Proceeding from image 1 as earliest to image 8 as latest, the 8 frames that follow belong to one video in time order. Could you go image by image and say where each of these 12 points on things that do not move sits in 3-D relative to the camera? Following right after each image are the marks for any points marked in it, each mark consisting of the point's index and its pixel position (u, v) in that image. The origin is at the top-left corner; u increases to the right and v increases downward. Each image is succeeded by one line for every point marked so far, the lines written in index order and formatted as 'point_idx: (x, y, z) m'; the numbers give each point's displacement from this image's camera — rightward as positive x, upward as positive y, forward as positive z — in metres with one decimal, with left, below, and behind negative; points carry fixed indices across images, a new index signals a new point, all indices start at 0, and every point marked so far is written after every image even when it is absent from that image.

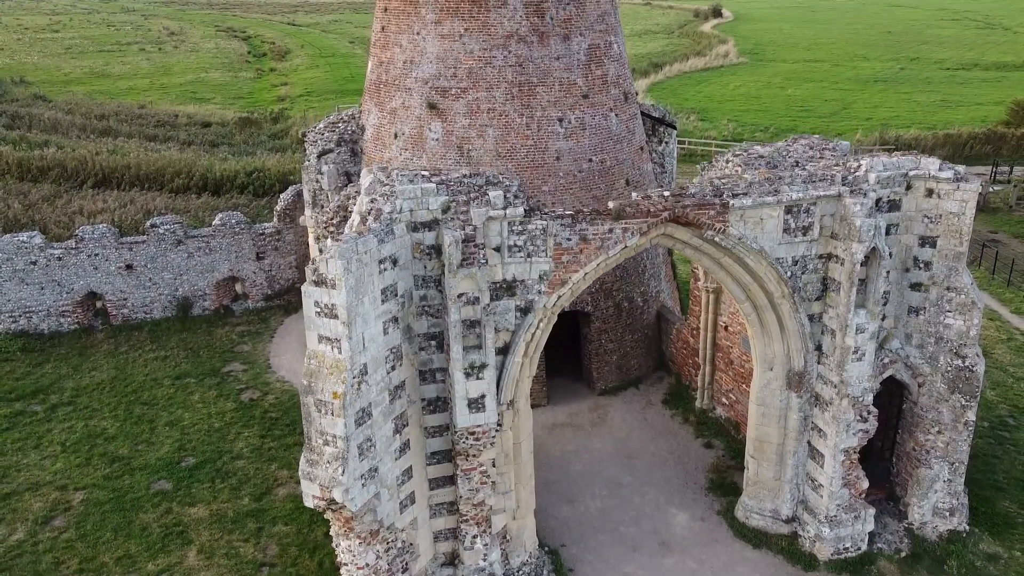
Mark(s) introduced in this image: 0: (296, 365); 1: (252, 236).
0: (-3.4, -1.3, +12.9) m
1: (-4.6, +0.9, +14.4) m
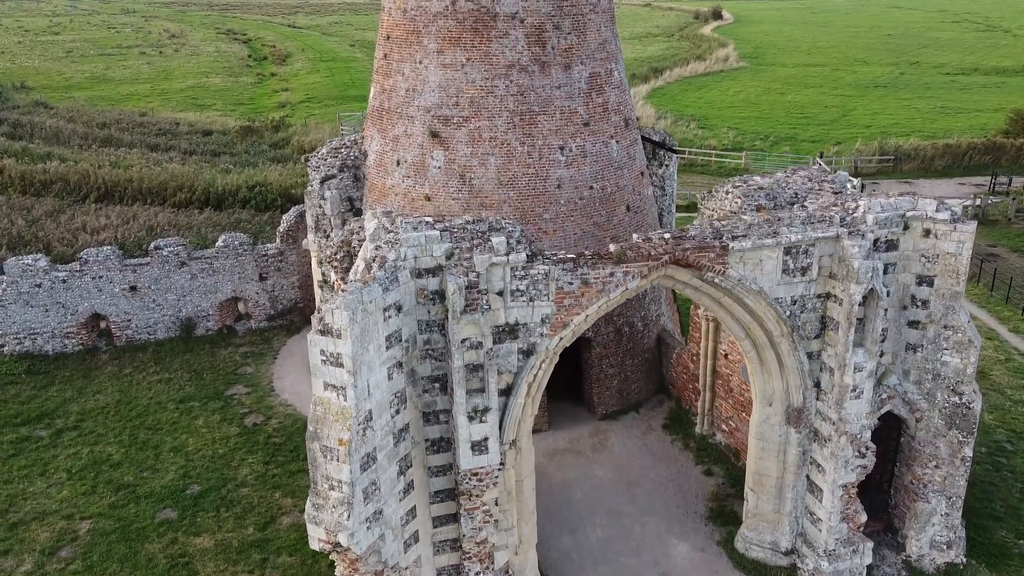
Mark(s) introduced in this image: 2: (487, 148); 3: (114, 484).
0: (-3.4, -1.6, +13.0) m
1: (-4.6, +0.6, +14.5) m
2: (-0.3, +1.9, +11.1) m
3: (-5.1, -2.5, +10.4) m
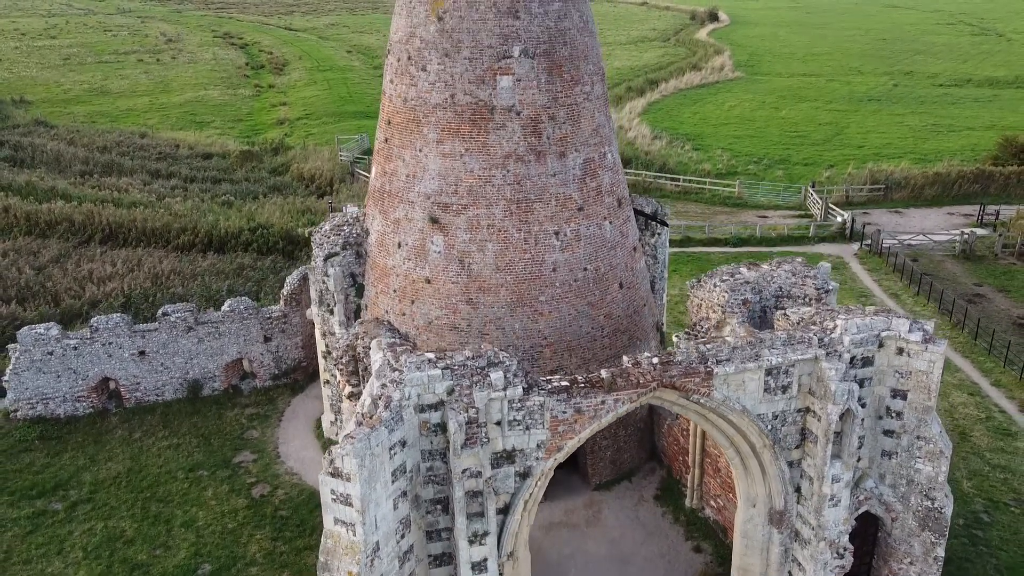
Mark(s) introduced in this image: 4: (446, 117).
0: (-3.4, -2.8, +13.4) m
1: (-4.7, -0.6, +15.0) m
2: (-0.4, +0.8, +11.6) m
3: (-5.1, -3.6, +10.8) m
4: (-0.9, +2.4, +11.4) m
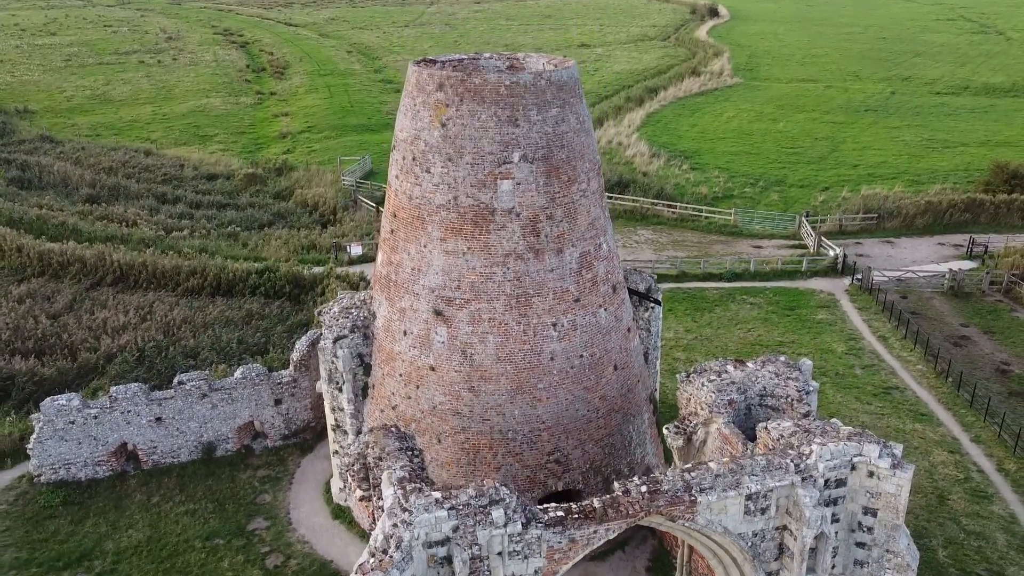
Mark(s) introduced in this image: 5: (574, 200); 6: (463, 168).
0: (-3.4, -4.1, +14.2) m
1: (-4.7, -1.9, +15.6) m
2: (-0.4, -0.6, +12.2) m
3: (-5.1, -5.0, +11.6) m
4: (-0.9, +1.0, +12.0) m
5: (+0.9, +1.3, +12.3) m
6: (-0.7, +1.7, +11.8) m
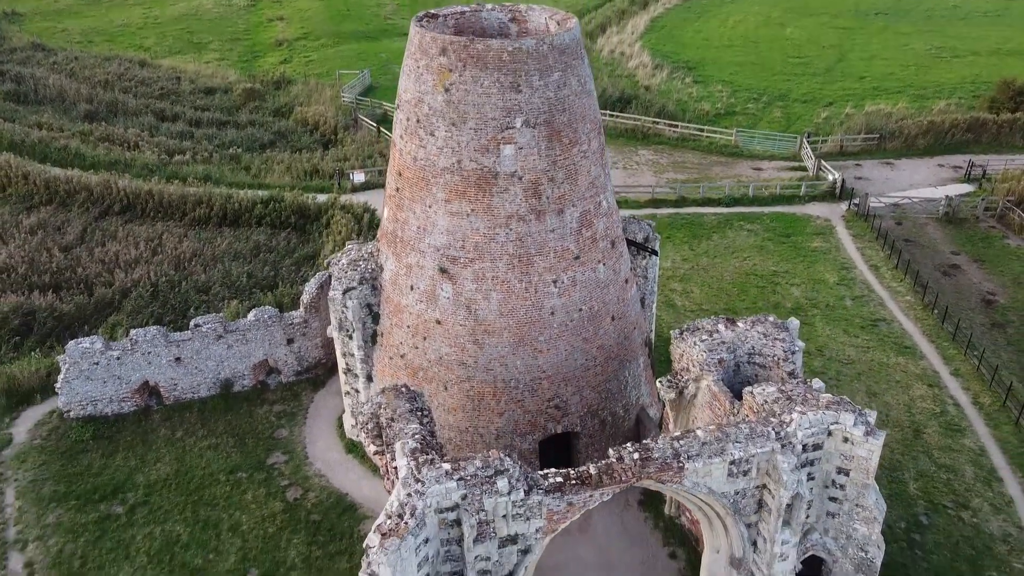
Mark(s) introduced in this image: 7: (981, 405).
0: (-3.4, -3.2, +15.2) m
1: (-4.6, -0.7, +16.3) m
2: (-0.4, 0.0, +12.8) m
3: (-5.1, -4.4, +12.7) m
4: (-0.9, +1.6, +12.4) m
5: (+1.0, +2.0, +12.6) m
6: (-0.7, +2.3, +12.1) m
7: (+9.7, -2.4, +16.7) m
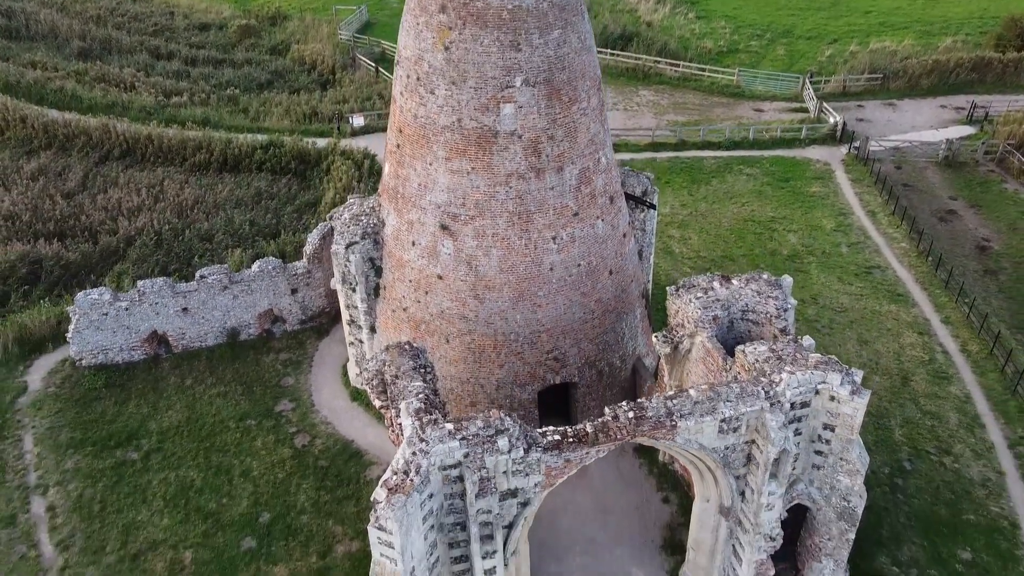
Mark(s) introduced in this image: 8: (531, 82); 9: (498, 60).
0: (-3.4, -2.2, +15.7) m
1: (-4.6, +0.3, +16.6) m
2: (-0.4, +0.7, +13.0) m
3: (-5.1, -3.7, +13.3) m
4: (-0.9, +2.3, +12.5) m
5: (+1.0, +2.7, +12.7) m
6: (-0.7, +2.9, +12.1) m
7: (+9.7, -1.4, +17.1) m
8: (+0.3, +3.1, +12.1) m
9: (-0.2, +3.3, +11.8) m
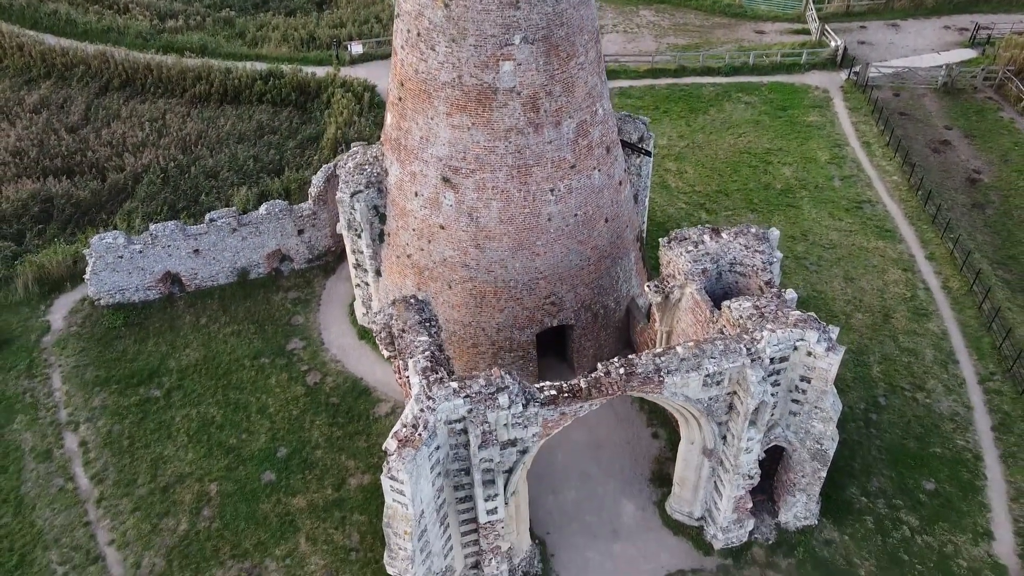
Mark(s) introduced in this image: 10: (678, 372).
0: (-3.4, -1.1, +16.5) m
1: (-4.7, +1.5, +17.1) m
2: (-0.4, +1.5, +13.5) m
3: (-5.1, -2.8, +14.4) m
4: (-0.9, +3.0, +12.8) m
5: (+1.0, +3.4, +12.9) m
6: (-0.7, +3.6, +12.3) m
7: (+9.7, 0.0, +17.8) m
8: (+0.3, +3.8, +12.3) m
9: (-0.2, +4.0, +12.0) m
10: (+2.2, -1.1, +10.7) m
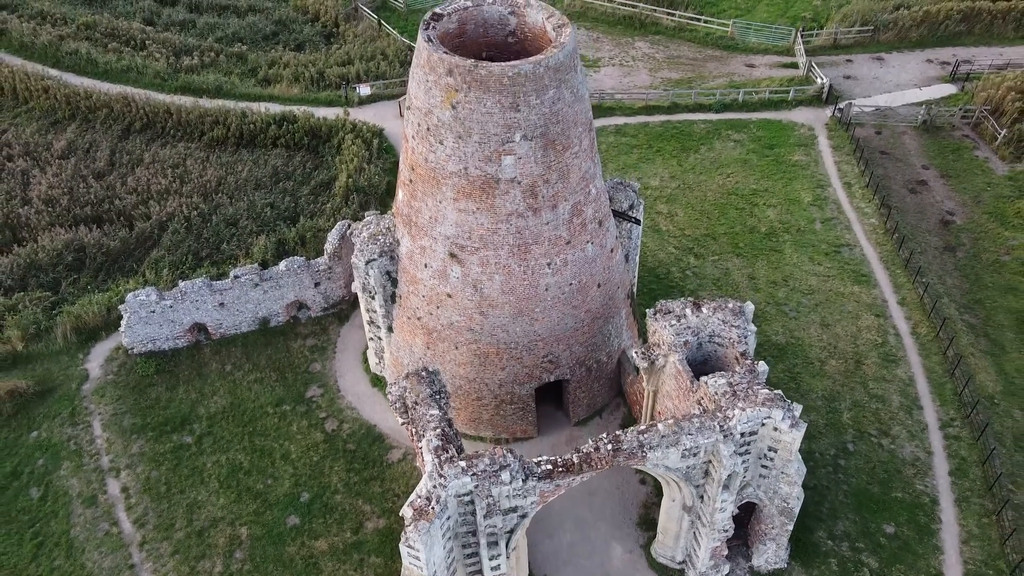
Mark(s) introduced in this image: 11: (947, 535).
0: (-3.4, -2.2, +18.0) m
1: (-4.6, +0.4, +18.5) m
2: (-0.3, +0.3, +14.9) m
3: (-5.1, -4.0, +15.9) m
4: (-0.9, +1.8, +14.1) m
5: (+1.0, +2.2, +14.3) m
6: (-0.7, +2.4, +13.7) m
7: (+9.7, -1.1, +19.3) m
8: (+0.3, +2.5, +13.6) m
9: (-0.2, +2.7, +13.3) m
10: (+2.2, -2.4, +12.2) m
11: (+8.2, -4.6, +15.2) m
